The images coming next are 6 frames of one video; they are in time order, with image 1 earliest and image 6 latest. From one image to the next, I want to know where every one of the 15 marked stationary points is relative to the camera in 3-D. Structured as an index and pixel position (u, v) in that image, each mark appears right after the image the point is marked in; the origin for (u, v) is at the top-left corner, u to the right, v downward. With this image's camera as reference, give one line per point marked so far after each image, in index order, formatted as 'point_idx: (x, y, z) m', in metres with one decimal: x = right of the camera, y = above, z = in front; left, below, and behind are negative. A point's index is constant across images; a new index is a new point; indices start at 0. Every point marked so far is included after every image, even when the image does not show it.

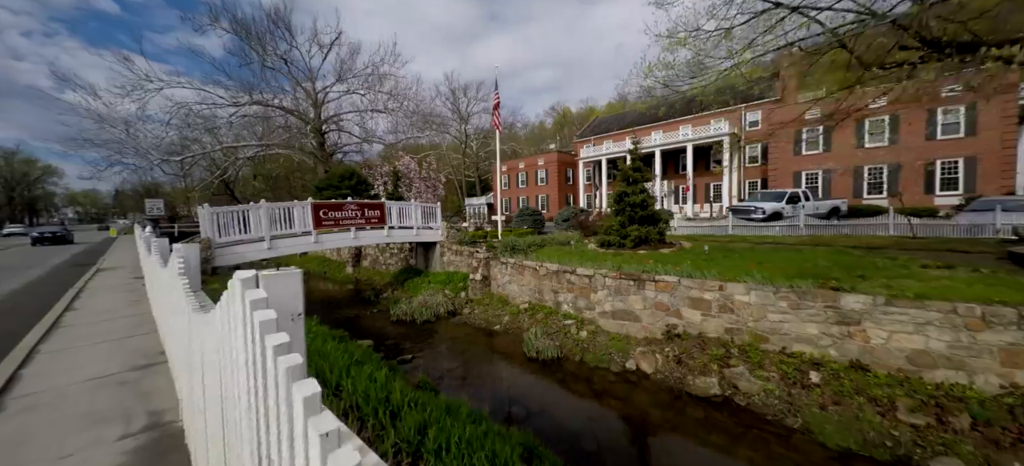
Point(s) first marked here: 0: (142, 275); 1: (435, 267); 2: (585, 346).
0: (-11.1, -1.3, +10.9) m
1: (-3.2, -1.4, +15.2) m
2: (+1.5, -2.4, +7.7) m
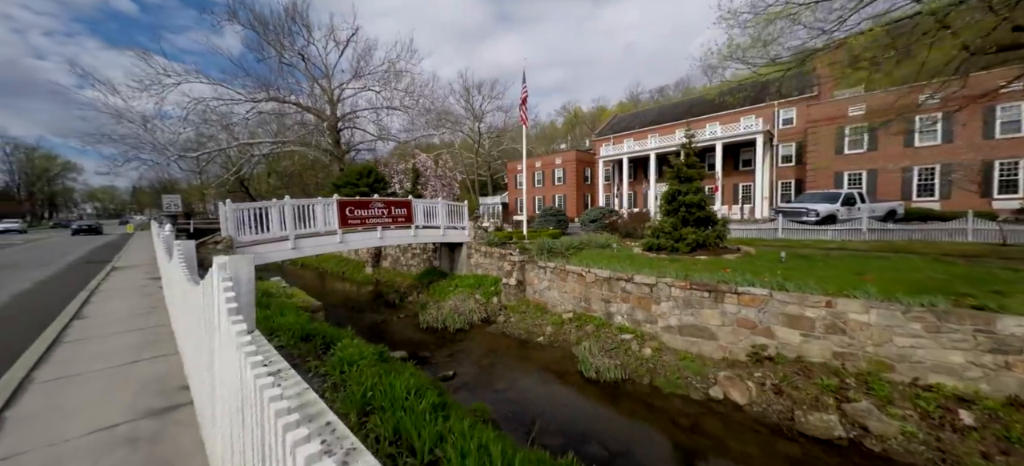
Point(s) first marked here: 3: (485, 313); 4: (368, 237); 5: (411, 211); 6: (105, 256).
0: (-10.0, -1.2, +10.2) m
1: (-2.0, -1.4, +14.3) m
2: (+2.6, -2.4, +6.7) m
3: (-0.8, -2.3, +10.8) m
4: (-4.5, -0.1, +11.5) m
5: (-3.5, +0.8, +12.7) m
6: (-17.6, -1.0, +16.0) m
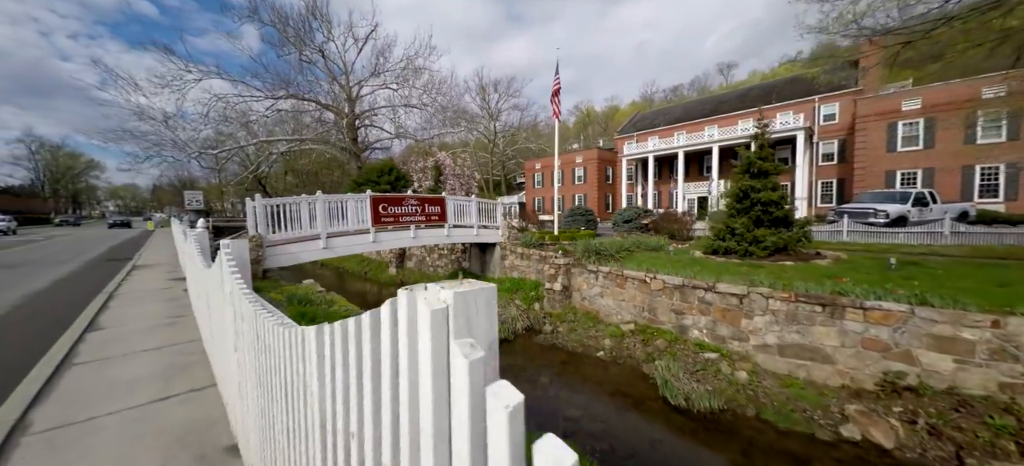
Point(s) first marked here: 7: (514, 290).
0: (-8.7, -1.1, +9.5) m
1: (-0.6, -1.4, +13.4) m
2: (+3.7, -2.5, +5.7) m
3: (+0.4, -2.3, +9.8) m
4: (-3.2, -0.1, +10.7) m
5: (-2.2, +0.8, +11.8) m
6: (-16.2, -0.9, +15.5) m
7: (+0.1, -1.8, +11.5) m
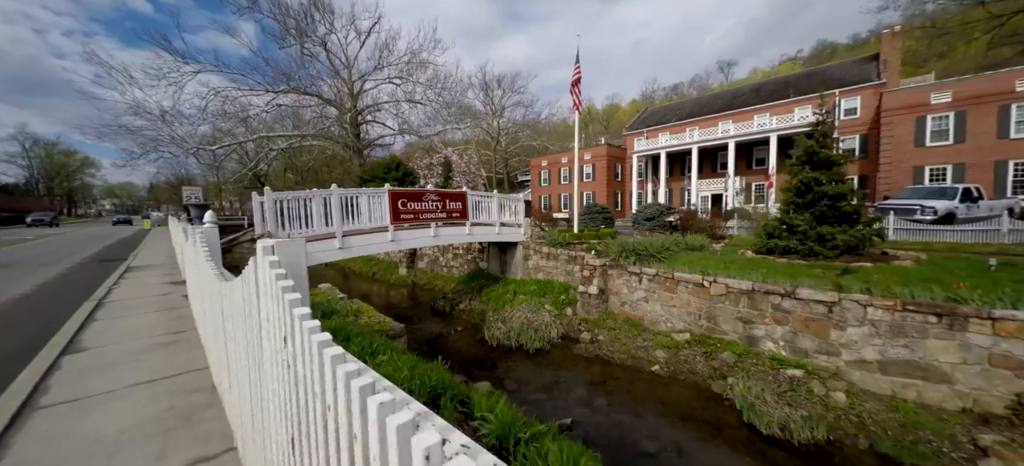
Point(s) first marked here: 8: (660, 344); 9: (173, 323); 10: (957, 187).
0: (-7.9, -1.1, +8.6) m
1: (+0.1, -1.4, +12.6) m
2: (+4.5, -2.4, +4.8) m
3: (+1.2, -2.3, +8.9) m
4: (-2.4, -0.1, +9.8) m
5: (-1.4, +0.8, +10.9) m
6: (-15.4, -0.8, +14.6) m
7: (+0.9, -1.7, +10.6) m
8: (+3.0, -2.2, +7.5) m
9: (-4.7, -1.2, +5.1) m
10: (+15.8, +1.6, +13.1) m
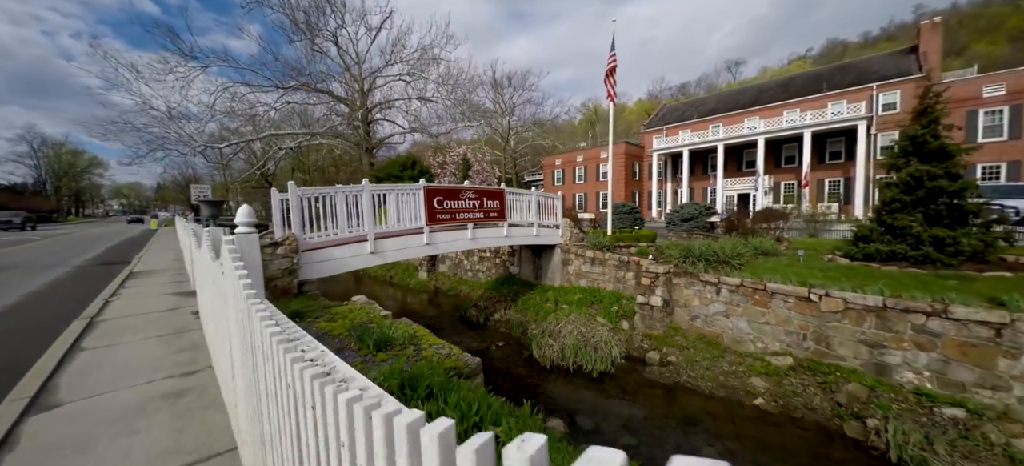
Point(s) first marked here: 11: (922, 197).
0: (-6.8, -1.2, +7.5) m
1: (+1.3, -1.4, +11.4) m
2: (+5.6, -2.5, +3.6) m
3: (+2.4, -2.4, +7.8) m
4: (-1.3, -0.1, +8.7) m
5: (-0.2, +0.8, +9.8) m
6: (-14.2, -0.9, +13.6) m
7: (+2.0, -1.8, +9.4) m
8: (+4.1, -2.3, +6.3) m
9: (-3.7, -1.3, +4.0) m
10: (+17.0, +1.6, +11.8) m
11: (+7.7, +0.6, +6.9) m
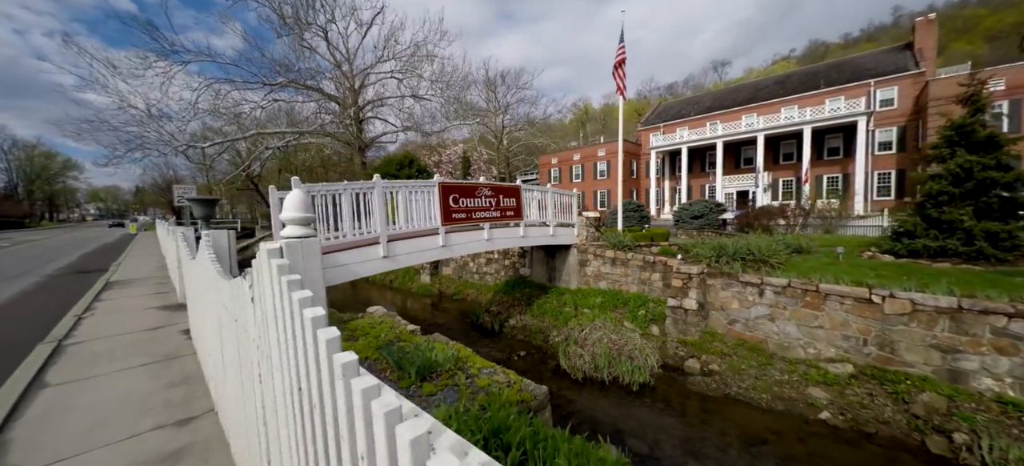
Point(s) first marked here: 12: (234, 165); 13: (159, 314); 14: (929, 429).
0: (-6.3, -1.2, +6.7) m
1: (+1.7, -1.4, +10.8) m
2: (+6.2, -2.4, +3.2) m
3: (+2.9, -2.3, +7.2) m
4: (-0.8, -0.1, +8.0) m
5: (+0.2, +0.8, +9.2) m
6: (-13.9, -1.0, +12.5) m
7: (+2.5, -1.8, +8.8) m
8: (+4.7, -2.2, +5.8) m
9: (-3.1, -1.3, +3.3) m
10: (+17.3, +1.8, +11.6) m
11: (+8.2, +0.7, +6.5) m
12: (-14.3, +3.7, +19.4) m
13: (-5.5, -1.3, +5.8) m
14: (+5.1, -2.4, +4.5) m
